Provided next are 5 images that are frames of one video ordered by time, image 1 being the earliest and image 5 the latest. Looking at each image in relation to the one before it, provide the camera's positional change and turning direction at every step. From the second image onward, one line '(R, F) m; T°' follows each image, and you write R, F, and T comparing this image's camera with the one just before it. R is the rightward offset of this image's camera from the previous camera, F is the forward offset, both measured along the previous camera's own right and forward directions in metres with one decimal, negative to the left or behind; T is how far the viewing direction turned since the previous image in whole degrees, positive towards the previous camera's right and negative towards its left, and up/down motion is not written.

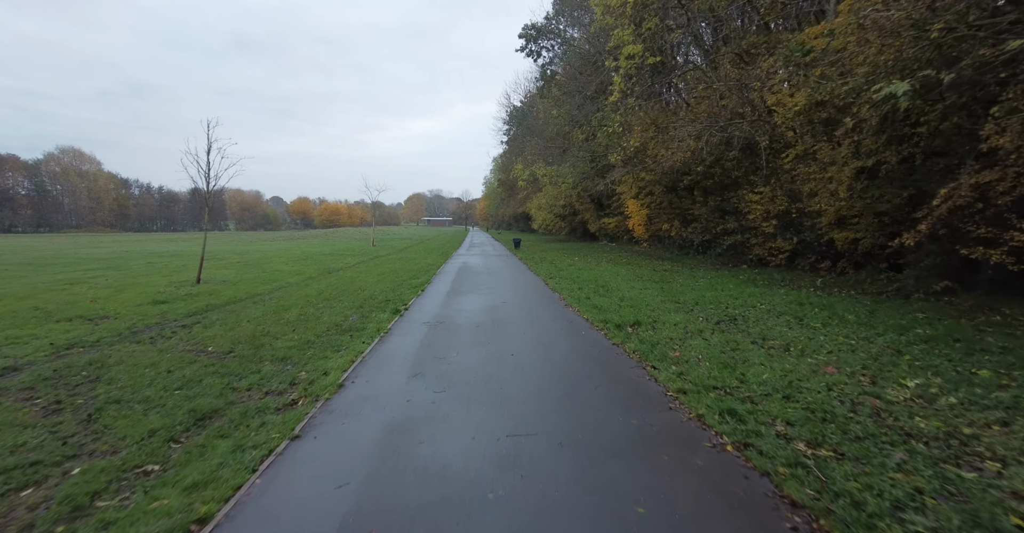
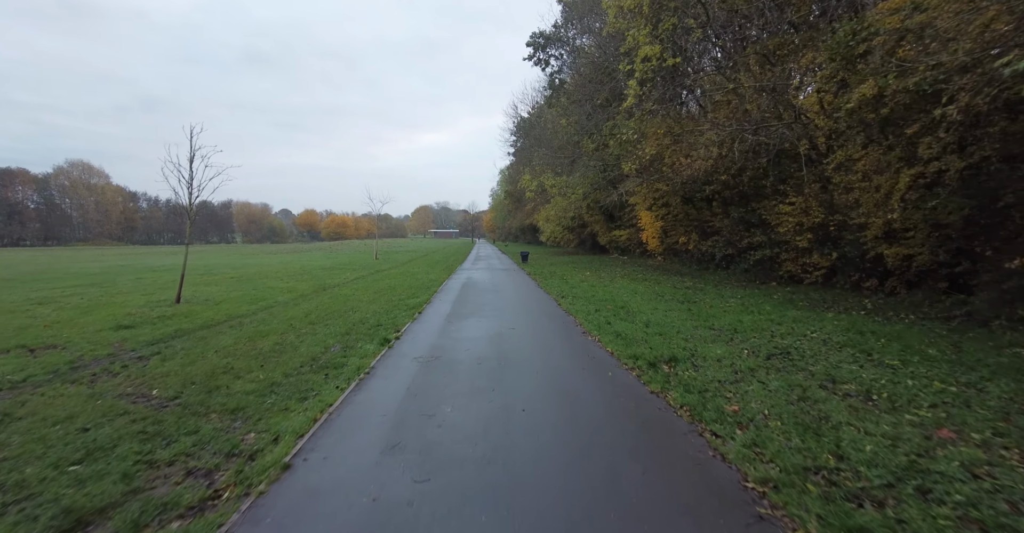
(0.0, +1.0) m; -1°
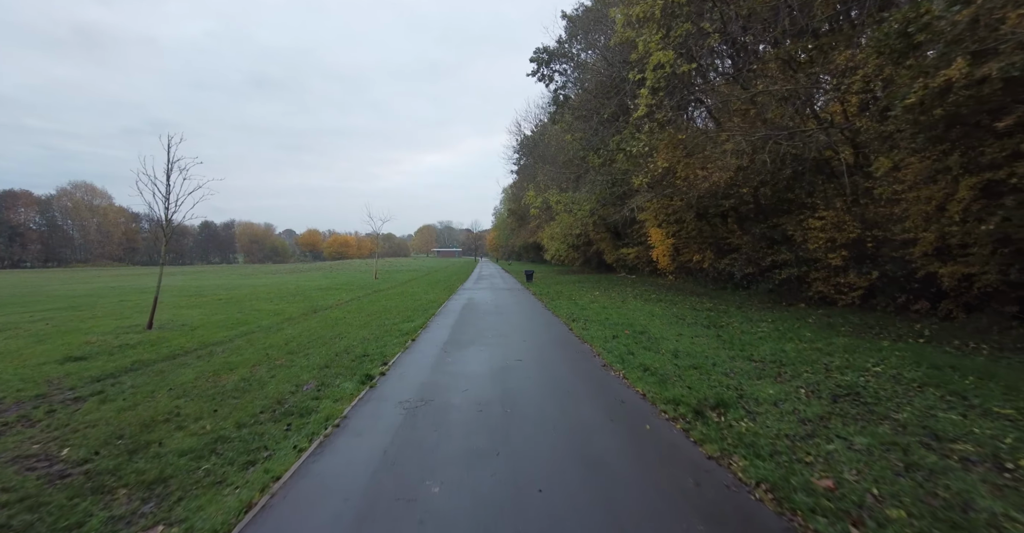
(-0.1, +1.0) m; 0°
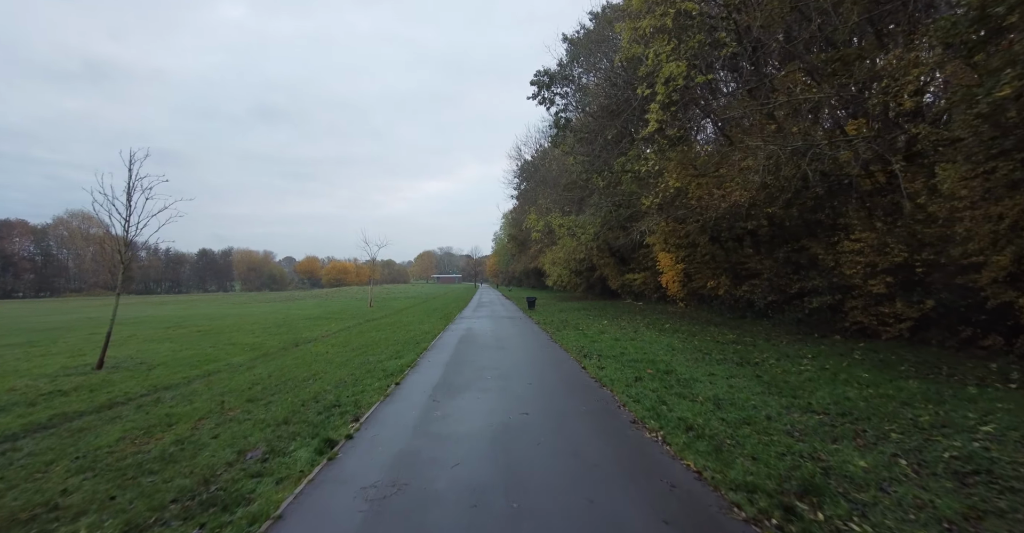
(0.0, +1.1) m; 0°
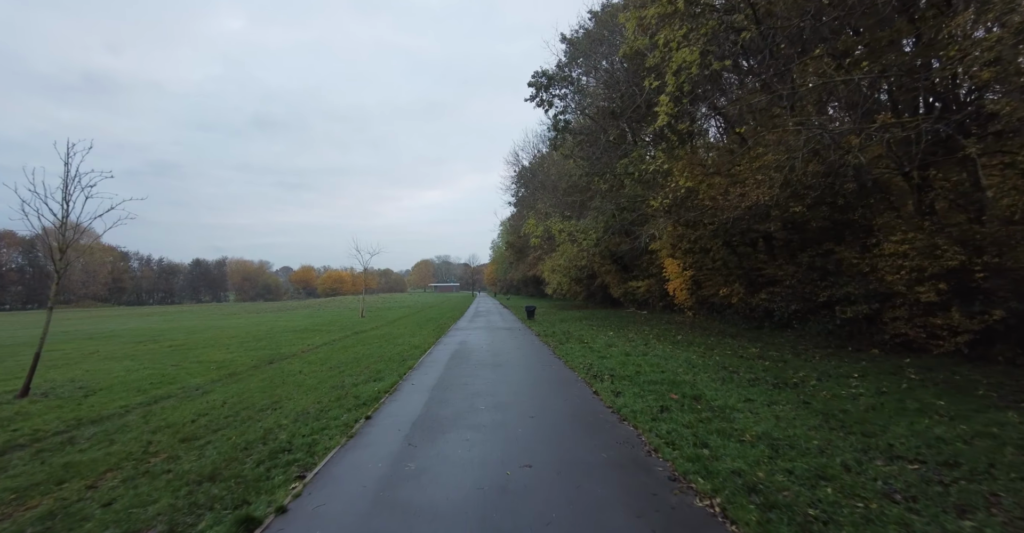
(0.0, +1.2) m; 0°
